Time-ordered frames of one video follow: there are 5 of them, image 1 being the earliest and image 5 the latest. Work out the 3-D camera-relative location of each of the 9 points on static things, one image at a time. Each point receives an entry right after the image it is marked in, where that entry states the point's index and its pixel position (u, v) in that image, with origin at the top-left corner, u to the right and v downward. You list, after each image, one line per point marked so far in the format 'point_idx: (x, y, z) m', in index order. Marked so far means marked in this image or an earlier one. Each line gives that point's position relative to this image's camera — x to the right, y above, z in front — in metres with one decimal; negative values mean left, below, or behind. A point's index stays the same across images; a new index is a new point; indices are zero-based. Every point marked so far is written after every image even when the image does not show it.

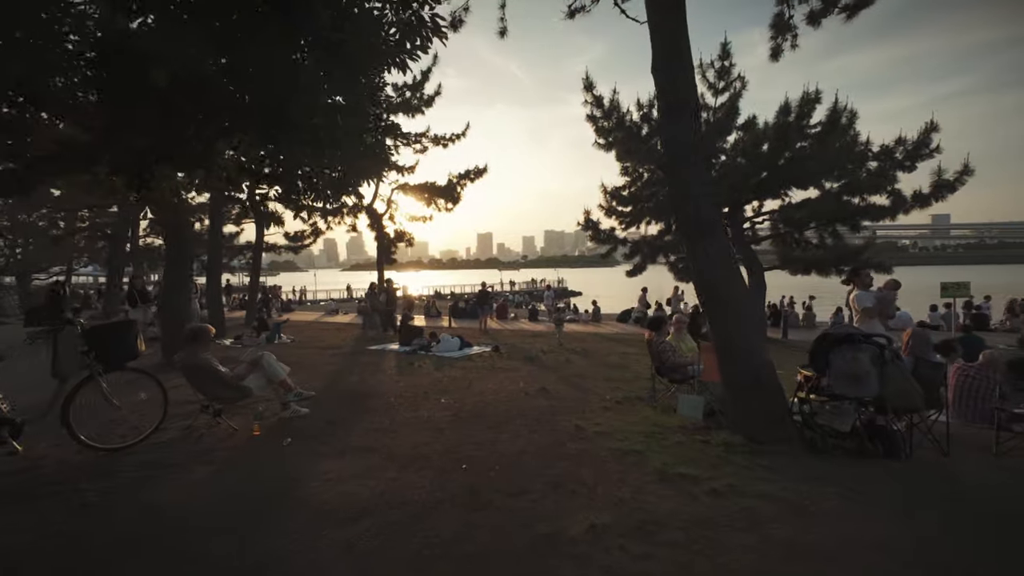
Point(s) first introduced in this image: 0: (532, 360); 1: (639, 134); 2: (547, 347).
0: (+0.5, -1.8, +11.9) m
1: (+4.8, +5.9, +18.4) m
2: (+1.1, -1.8, +14.4) m
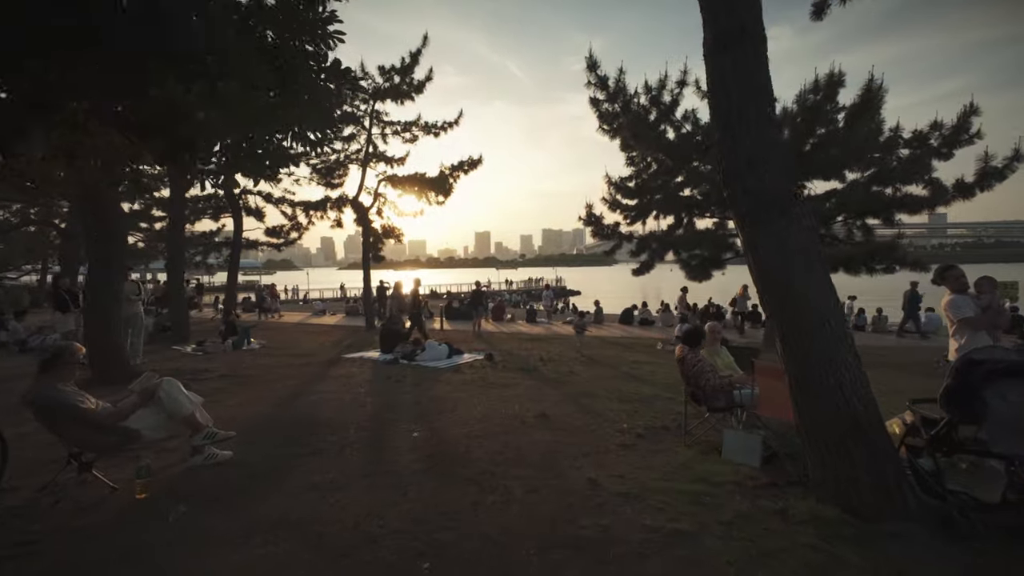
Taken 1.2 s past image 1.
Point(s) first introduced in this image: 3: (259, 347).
0: (+0.3, -1.8, +10.3) m
1: (+4.7, +5.9, +16.7) m
2: (+0.9, -1.8, +12.8) m
3: (-7.6, -1.8, +14.5) m
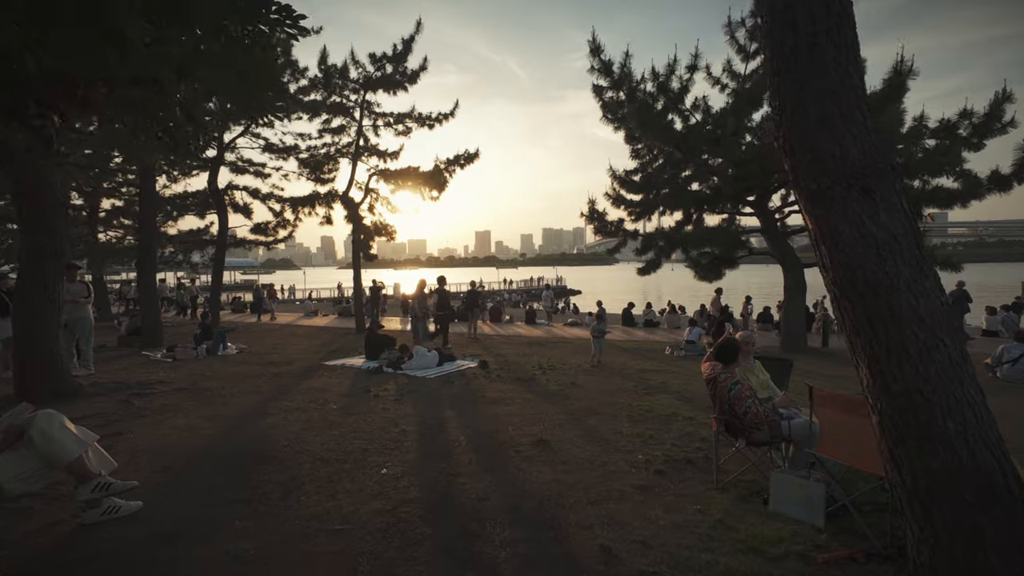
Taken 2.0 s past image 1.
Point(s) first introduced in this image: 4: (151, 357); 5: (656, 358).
0: (+0.3, -1.8, +9.2) m
1: (+4.6, +5.9, +15.7) m
2: (+0.9, -1.8, +11.7) m
3: (-7.7, -1.8, +13.4) m
4: (-9.5, -1.8, +12.7) m
5: (+3.7, -1.9, +12.8) m
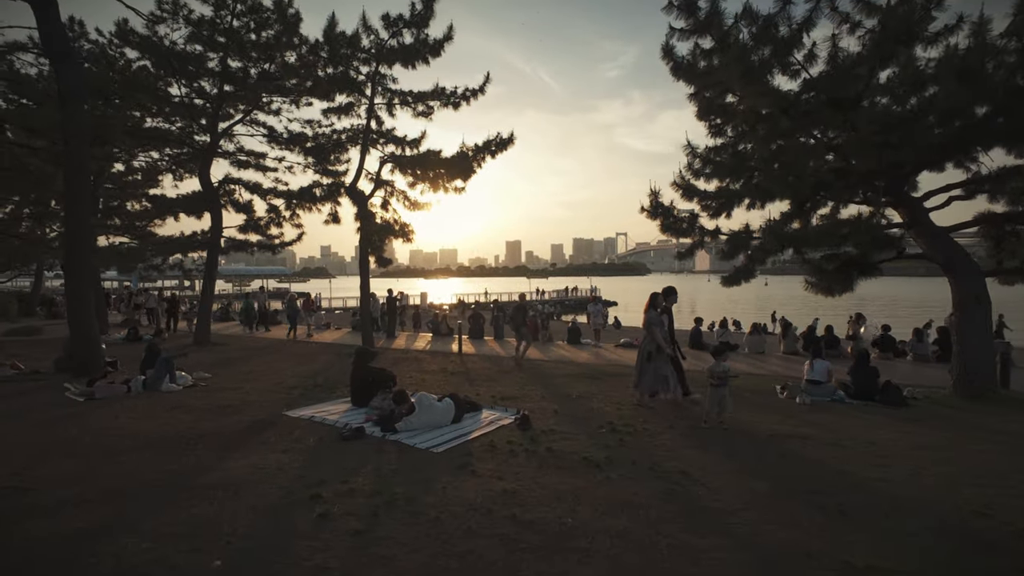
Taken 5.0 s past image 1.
0: (+1.0, -2.0, +5.2) m
1: (+5.8, +5.5, +11.6) m
2: (+1.7, -2.0, +7.7) m
3: (-6.7, -2.0, +9.9) m
4: (-8.5, -2.0, +9.3) m
5: (+4.7, -2.2, +8.6) m
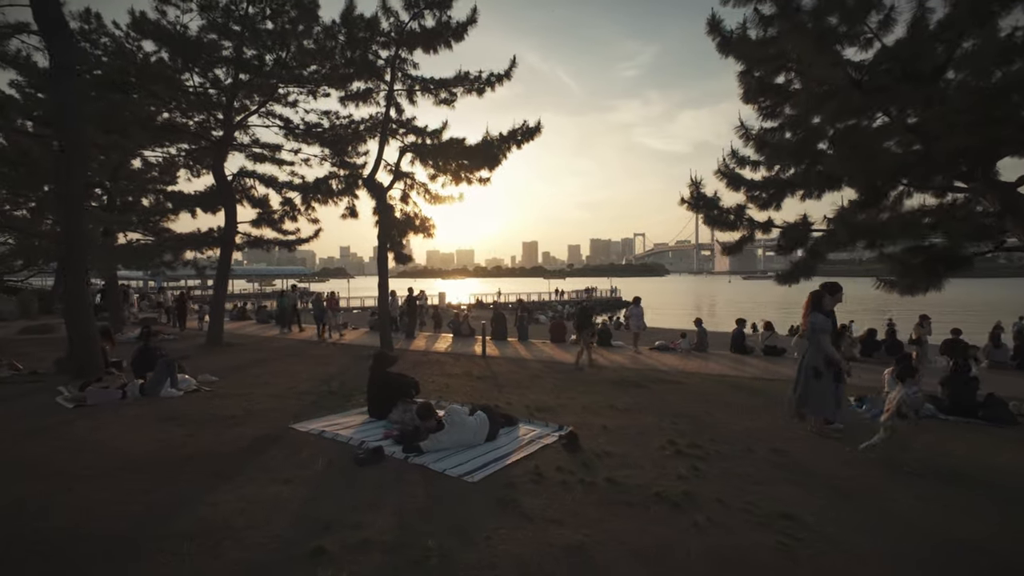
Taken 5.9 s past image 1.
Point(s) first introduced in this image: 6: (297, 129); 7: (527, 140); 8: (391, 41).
0: (+1.5, -1.9, +4.0) m
1: (+6.5, +5.6, +10.2) m
2: (+2.3, -2.0, +6.5) m
3: (-6.1, -1.9, +9.0) m
4: (-7.9, -1.9, +8.5) m
5: (+5.3, -2.1, +7.3) m
6: (-8.2, +6.1, +18.4) m
7: (+0.5, +5.0, +16.4) m
8: (-4.0, +8.2, +16.0) m
